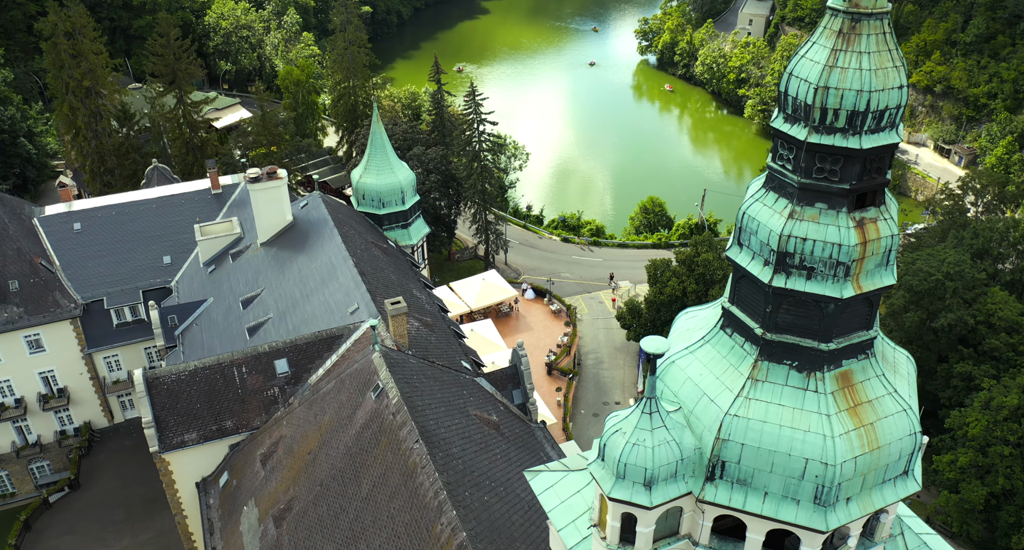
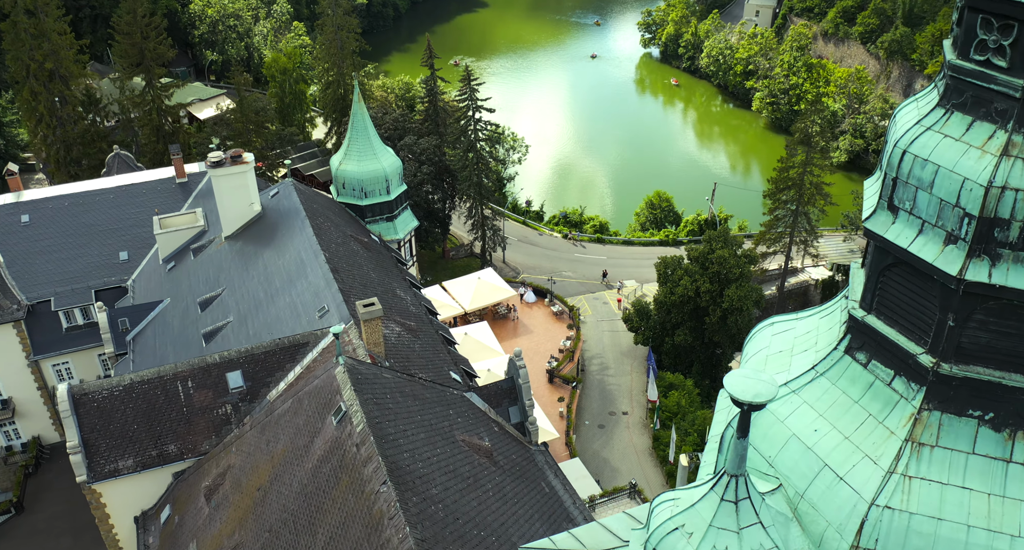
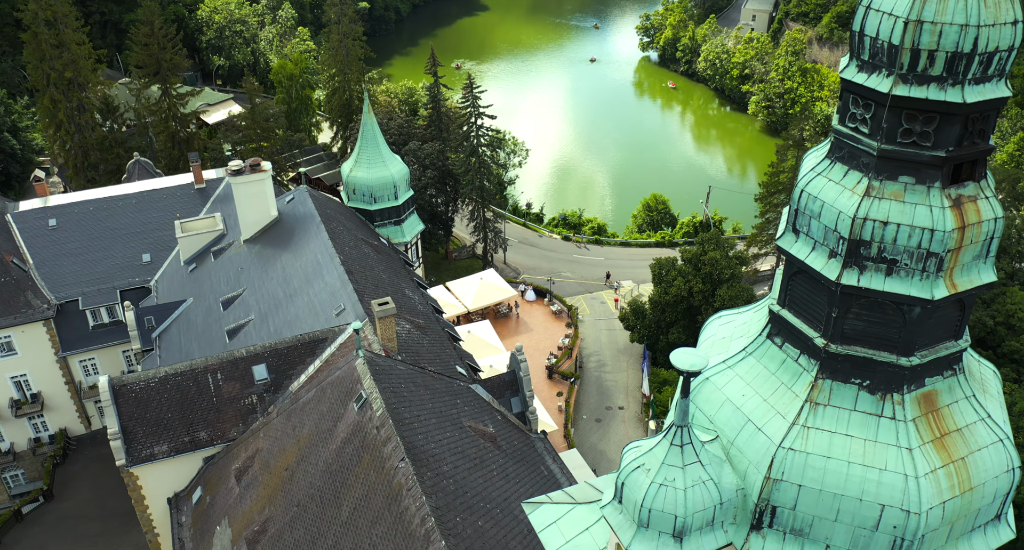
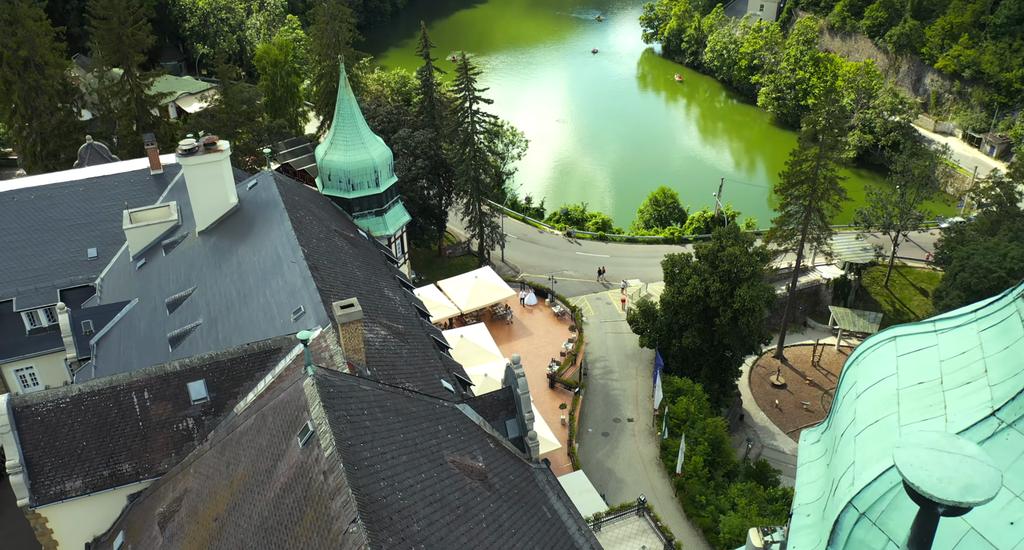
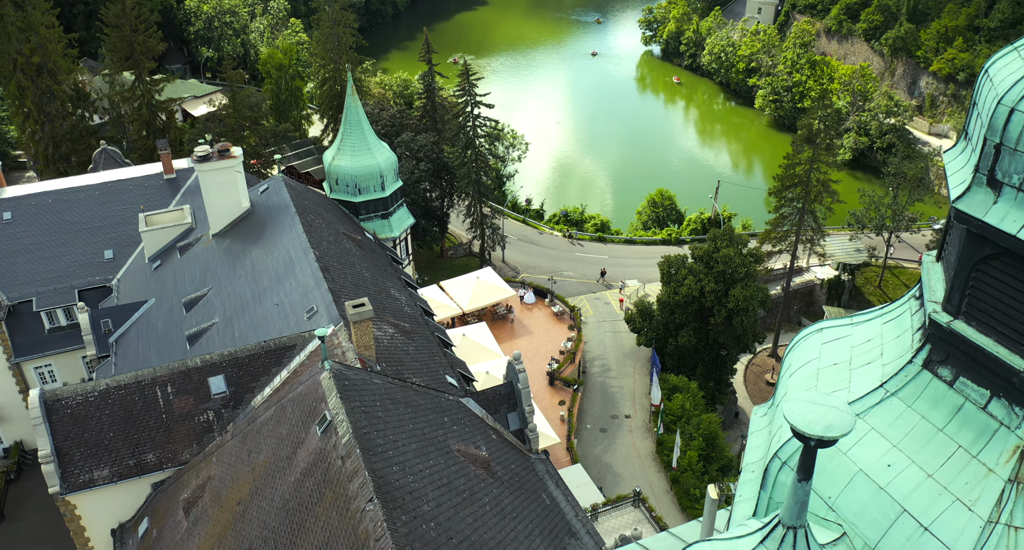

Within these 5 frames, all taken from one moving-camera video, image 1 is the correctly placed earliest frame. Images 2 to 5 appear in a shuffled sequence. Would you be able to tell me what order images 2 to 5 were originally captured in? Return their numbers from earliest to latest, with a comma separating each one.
3, 2, 5, 4
